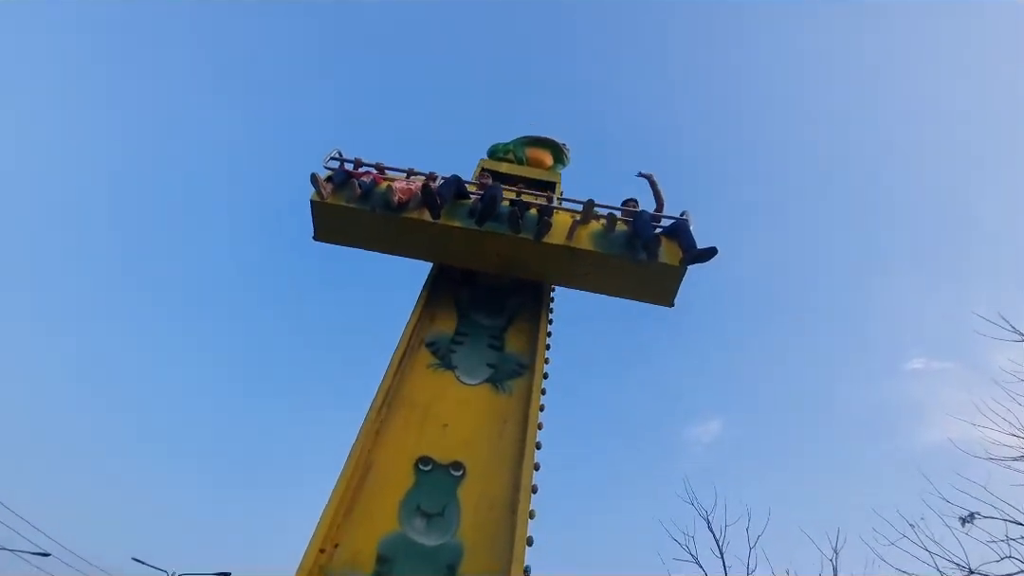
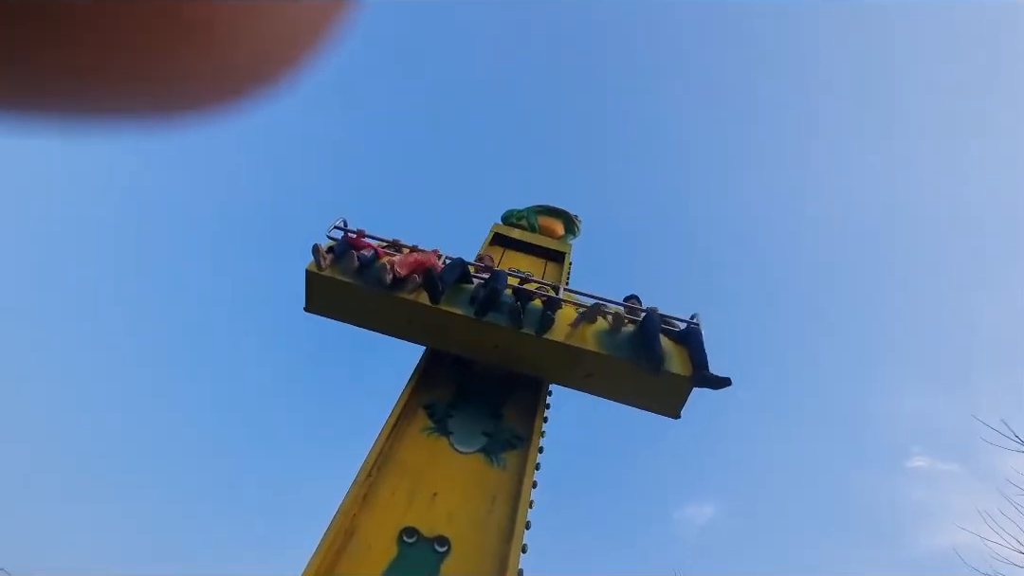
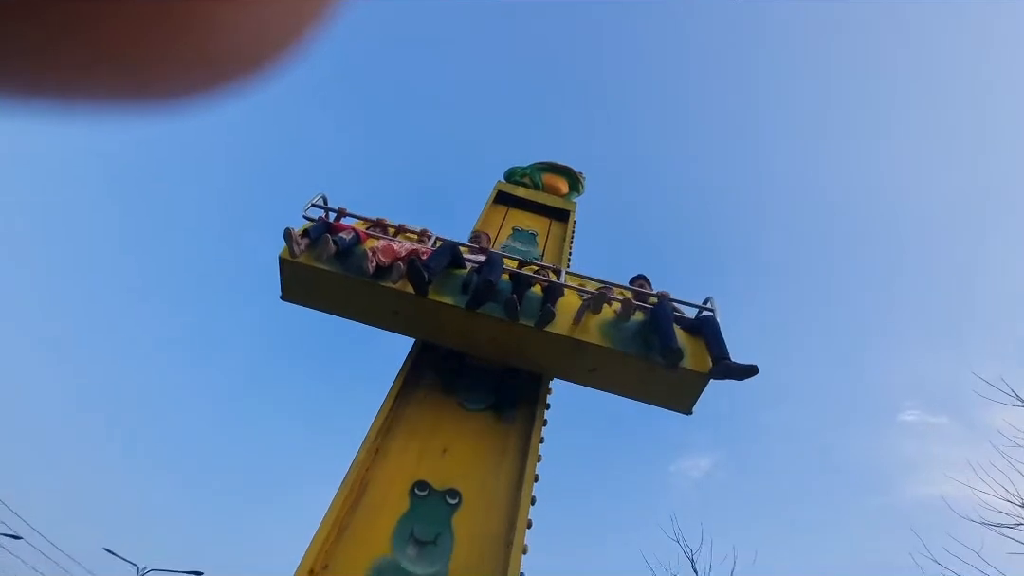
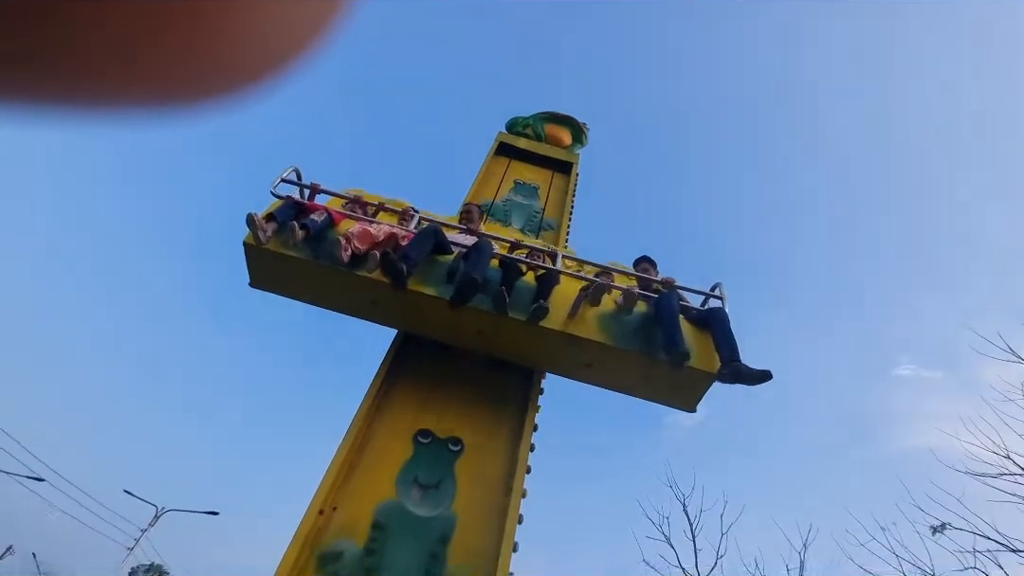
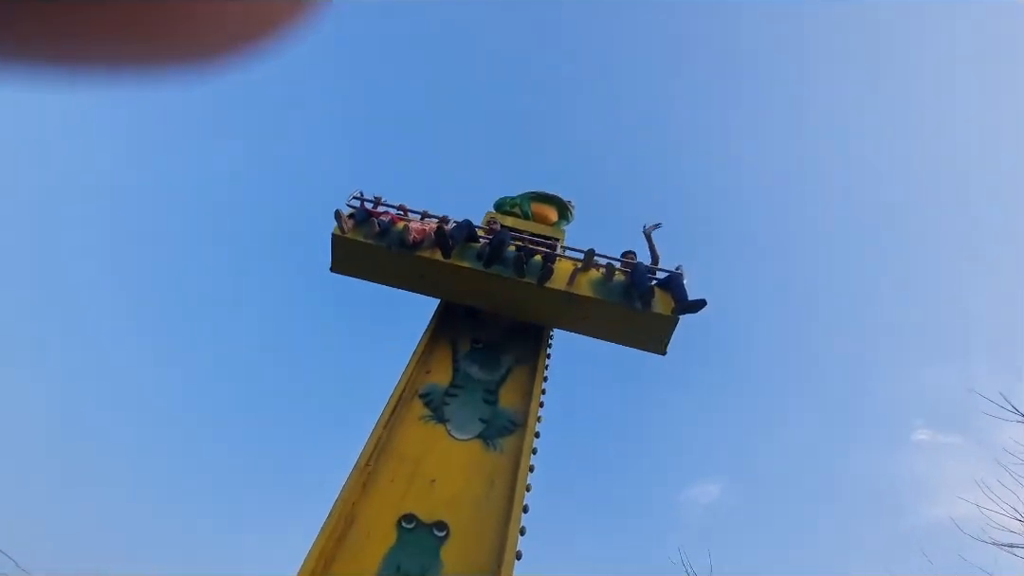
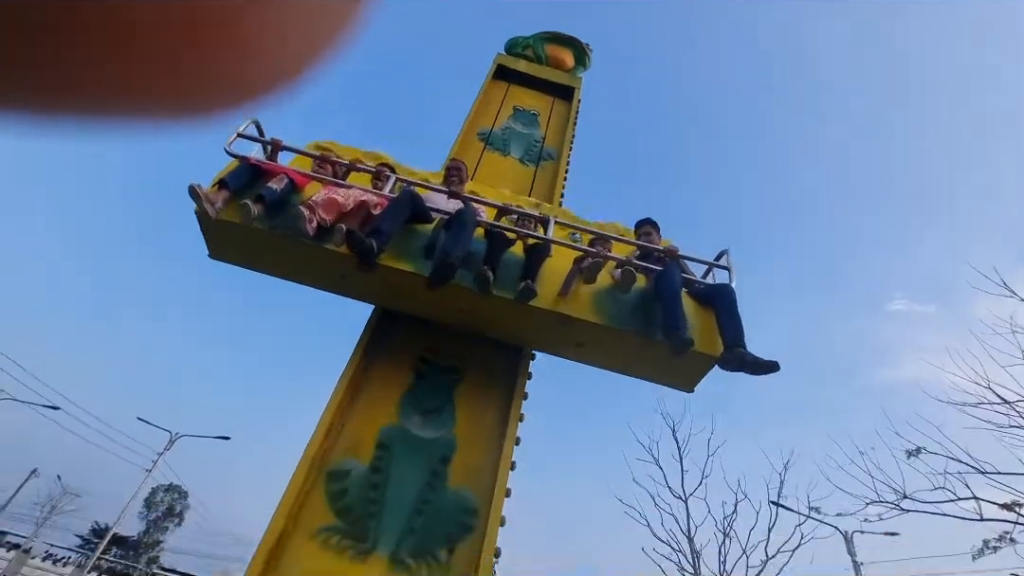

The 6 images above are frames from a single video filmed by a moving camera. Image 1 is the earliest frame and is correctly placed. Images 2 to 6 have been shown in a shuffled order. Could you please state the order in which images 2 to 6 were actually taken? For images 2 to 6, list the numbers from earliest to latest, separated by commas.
5, 2, 3, 4, 6
